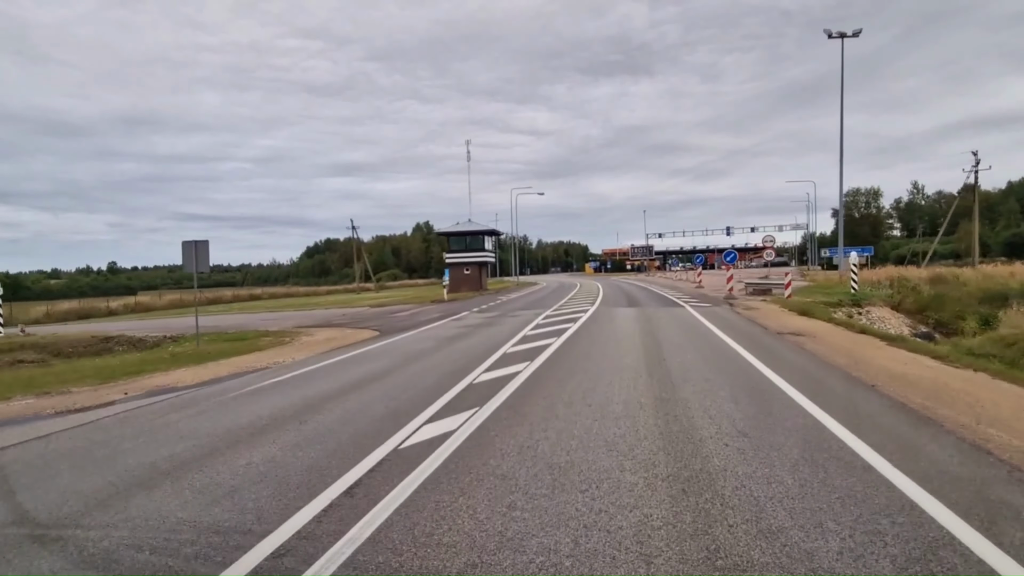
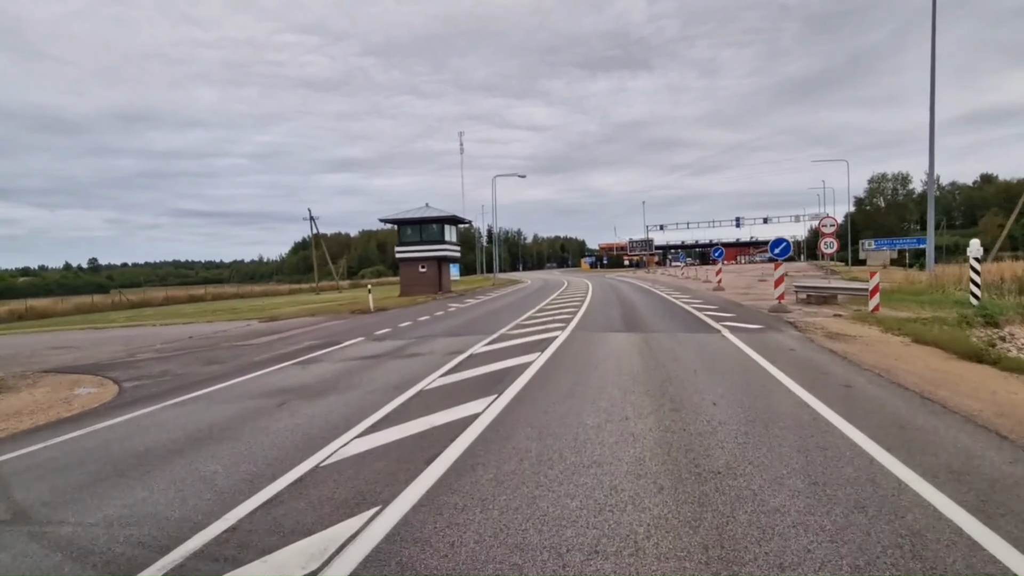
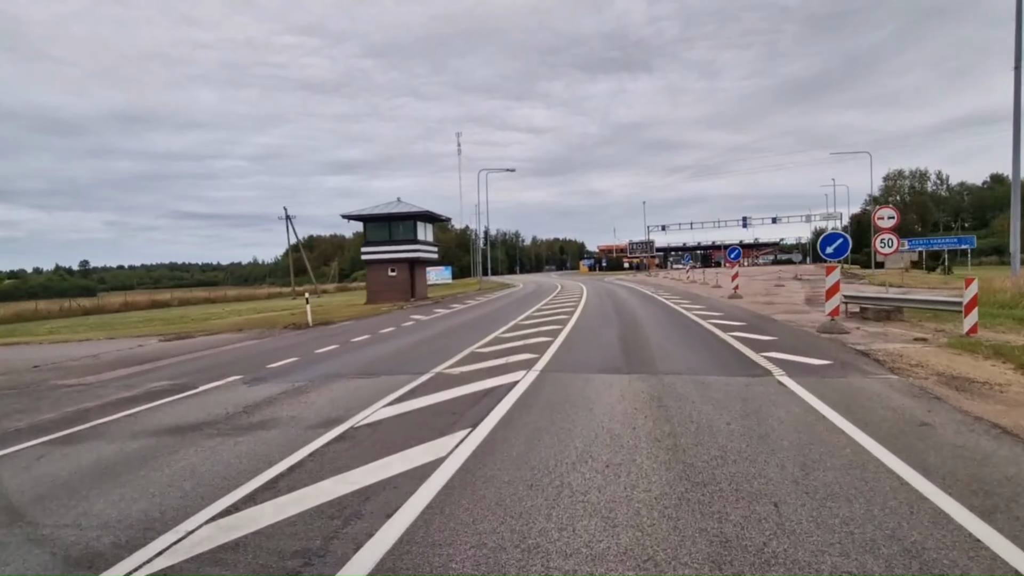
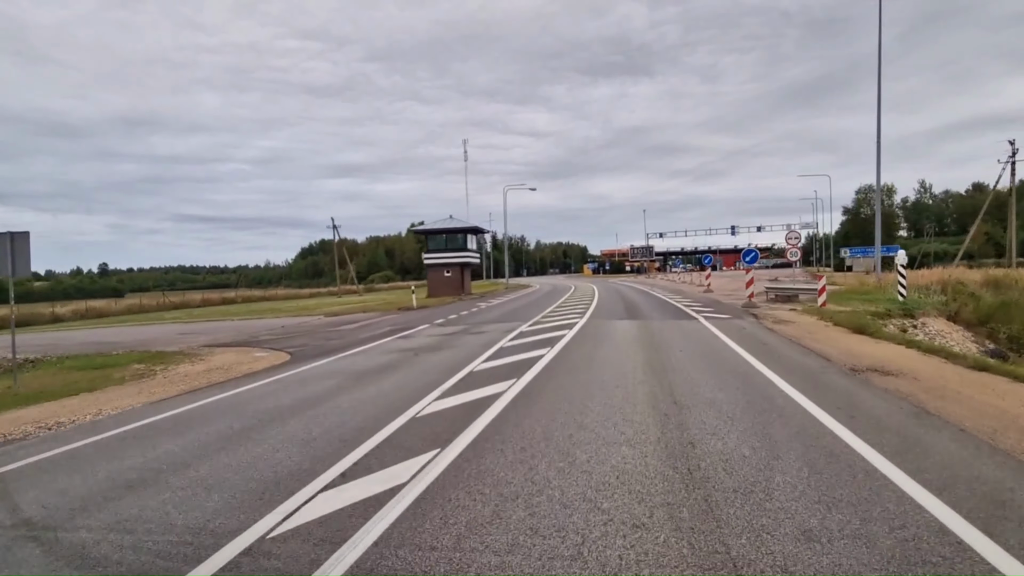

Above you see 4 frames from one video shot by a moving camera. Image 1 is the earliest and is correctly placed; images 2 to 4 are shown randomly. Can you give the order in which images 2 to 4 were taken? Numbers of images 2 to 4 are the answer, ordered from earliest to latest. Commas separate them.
4, 2, 3
